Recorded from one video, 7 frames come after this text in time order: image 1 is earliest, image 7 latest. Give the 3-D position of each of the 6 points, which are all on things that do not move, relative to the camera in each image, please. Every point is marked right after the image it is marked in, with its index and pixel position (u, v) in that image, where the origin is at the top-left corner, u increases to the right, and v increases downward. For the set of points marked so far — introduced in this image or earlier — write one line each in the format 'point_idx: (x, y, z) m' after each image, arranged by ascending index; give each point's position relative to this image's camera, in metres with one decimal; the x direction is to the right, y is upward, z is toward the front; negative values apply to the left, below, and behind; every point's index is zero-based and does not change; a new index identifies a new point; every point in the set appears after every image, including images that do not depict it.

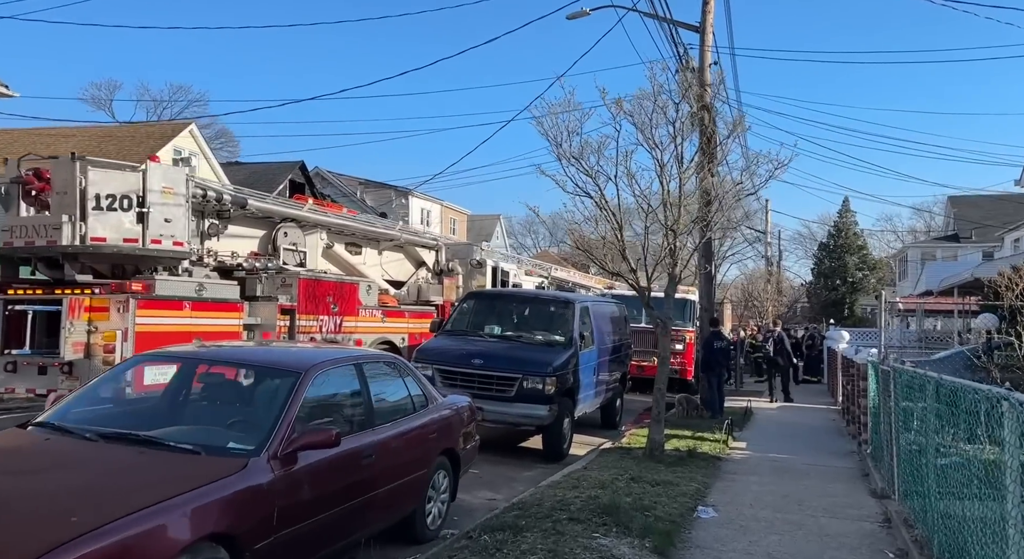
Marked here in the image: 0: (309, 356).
0: (-1.2, -0.4, +4.9) m
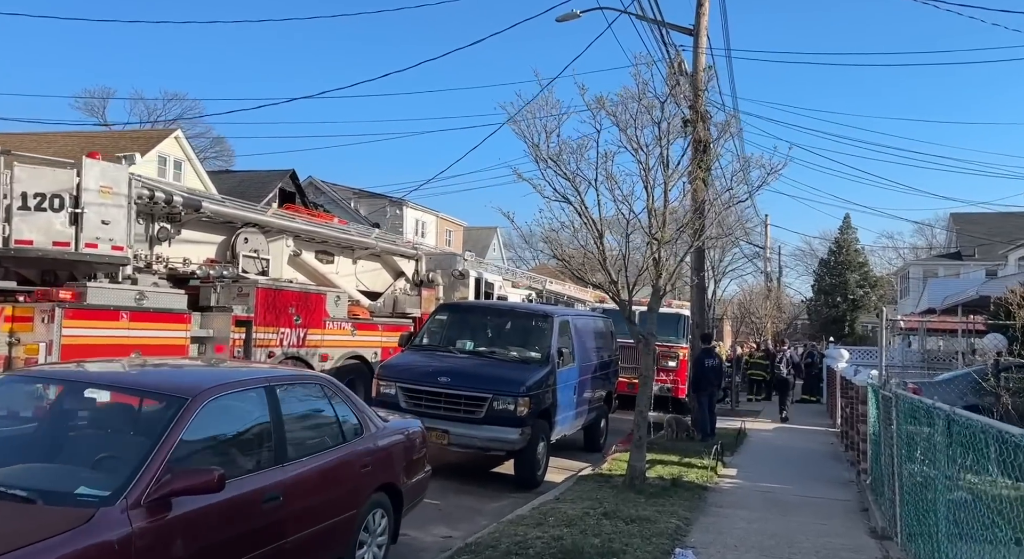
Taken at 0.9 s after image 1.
0: (-1.5, -0.5, +4.2) m
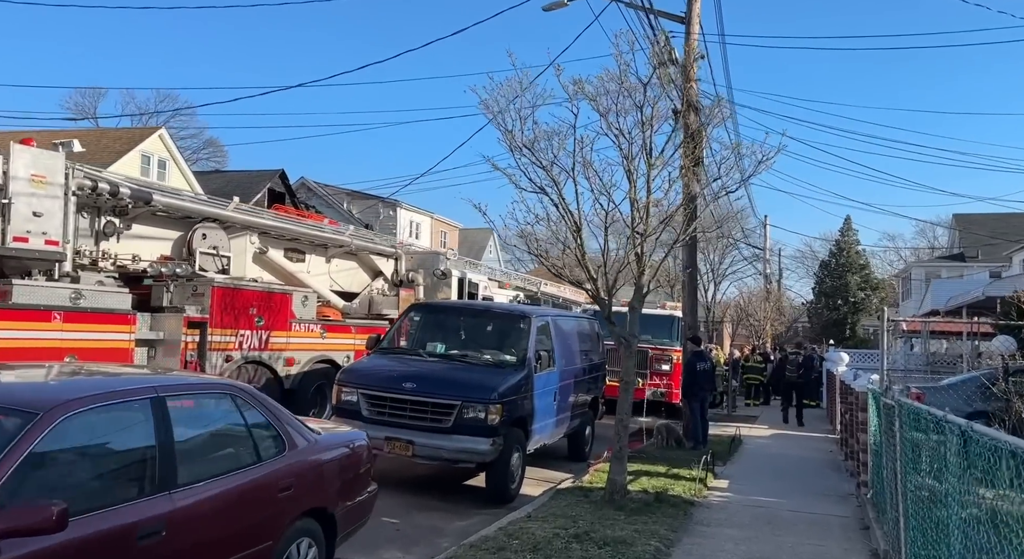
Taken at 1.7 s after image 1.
0: (-1.8, -0.4, +3.5) m
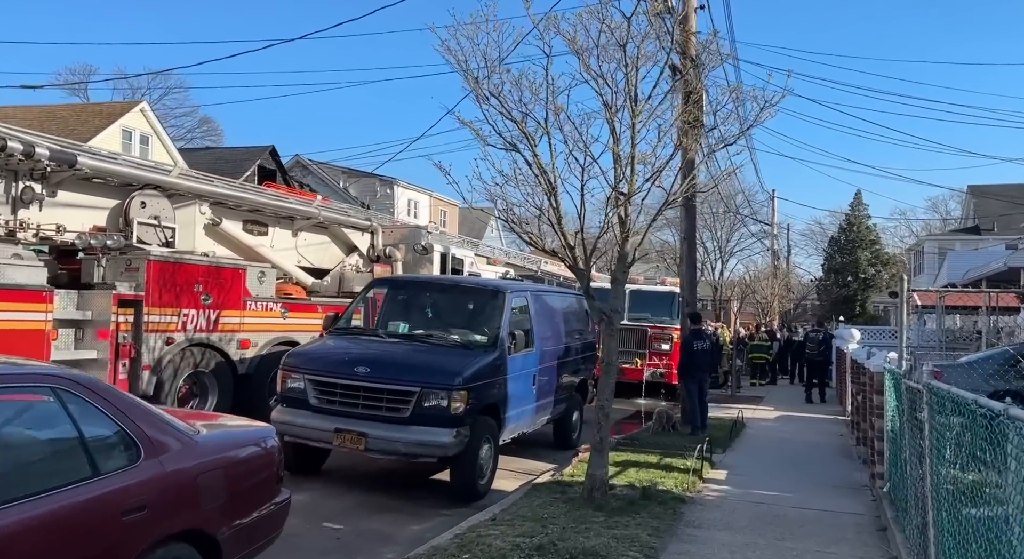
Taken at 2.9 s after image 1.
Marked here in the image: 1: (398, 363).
0: (-2.2, -0.3, +2.5) m
1: (-1.0, -0.7, +7.2) m
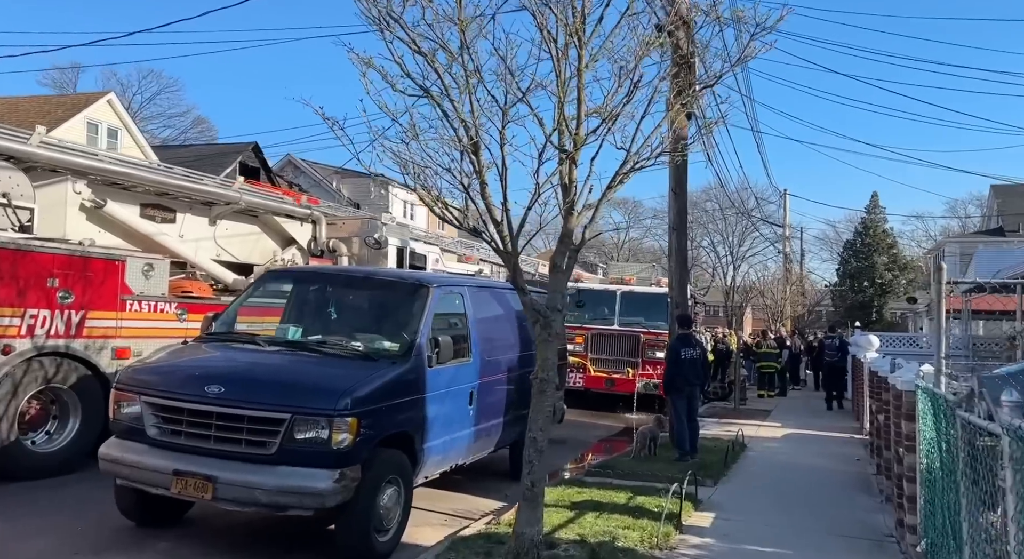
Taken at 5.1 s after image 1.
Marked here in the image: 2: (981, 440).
0: (-2.8, -0.2, +0.7) m
1: (-1.6, -0.6, +5.4) m
2: (+2.2, -0.8, +3.9) m
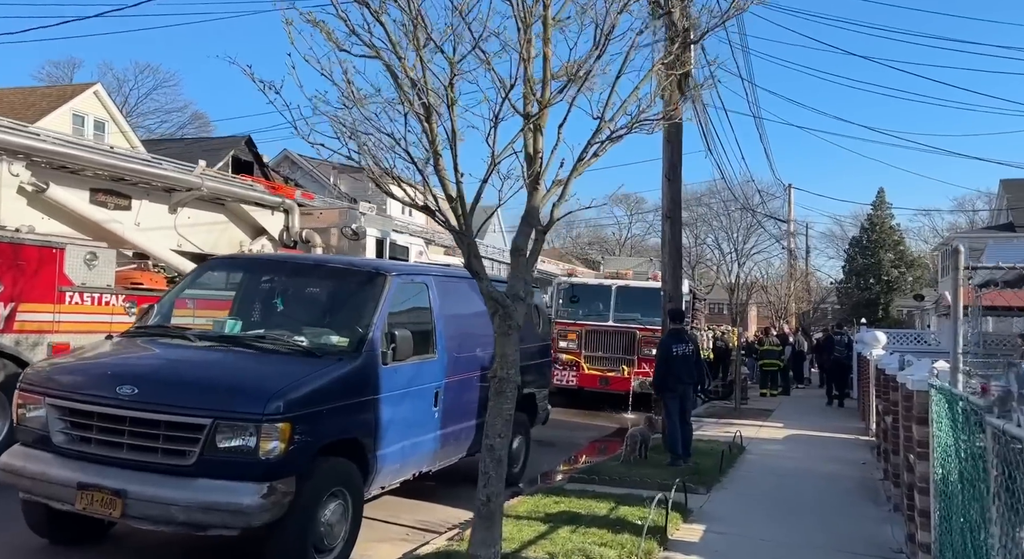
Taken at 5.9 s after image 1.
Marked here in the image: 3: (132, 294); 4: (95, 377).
0: (-3.1, -0.1, +0.1) m
1: (-1.8, -0.6, +4.7) m
2: (+2.0, -0.7, +3.2) m
3: (-3.6, -0.1, +7.8) m
4: (-2.4, -0.6, +4.9) m
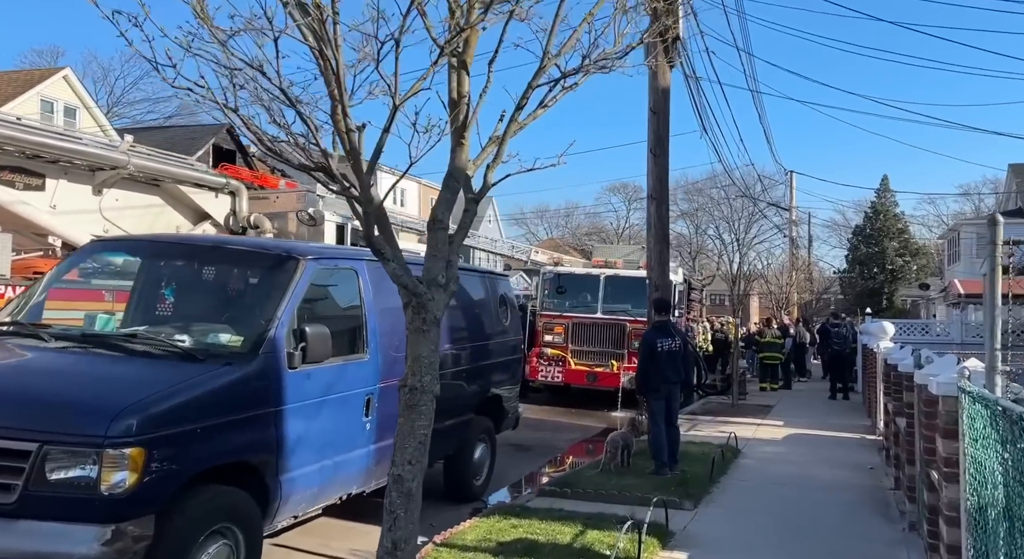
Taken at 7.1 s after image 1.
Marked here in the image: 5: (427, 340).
0: (-3.5, -0.1, -0.9) m
1: (-2.2, -0.5, +3.7) m
2: (+1.6, -0.6, +2.2) m
3: (-3.9, 0.0, +6.8) m
4: (-2.8, -0.5, +3.8) m
5: (-0.4, -0.3, +3.7) m
